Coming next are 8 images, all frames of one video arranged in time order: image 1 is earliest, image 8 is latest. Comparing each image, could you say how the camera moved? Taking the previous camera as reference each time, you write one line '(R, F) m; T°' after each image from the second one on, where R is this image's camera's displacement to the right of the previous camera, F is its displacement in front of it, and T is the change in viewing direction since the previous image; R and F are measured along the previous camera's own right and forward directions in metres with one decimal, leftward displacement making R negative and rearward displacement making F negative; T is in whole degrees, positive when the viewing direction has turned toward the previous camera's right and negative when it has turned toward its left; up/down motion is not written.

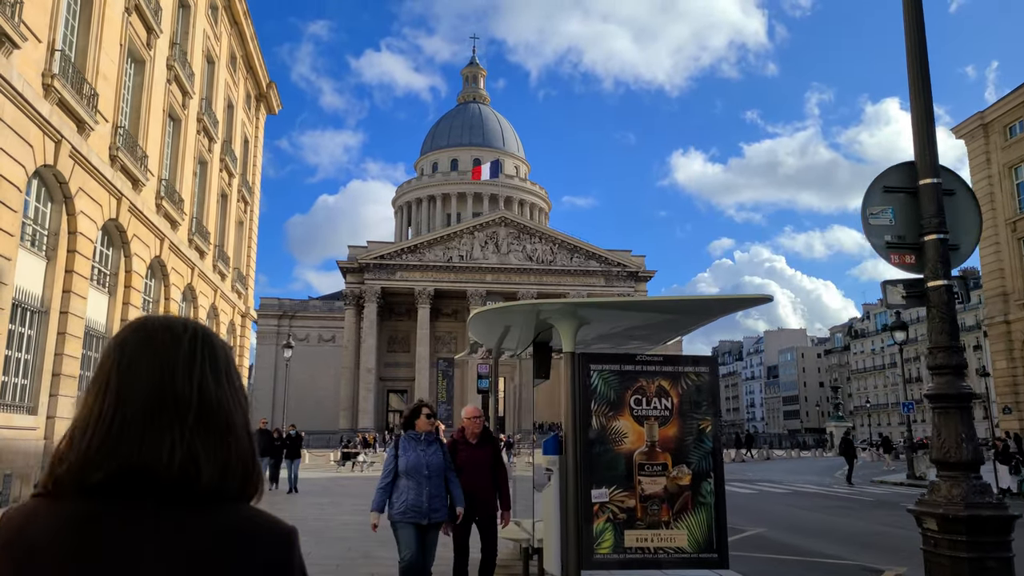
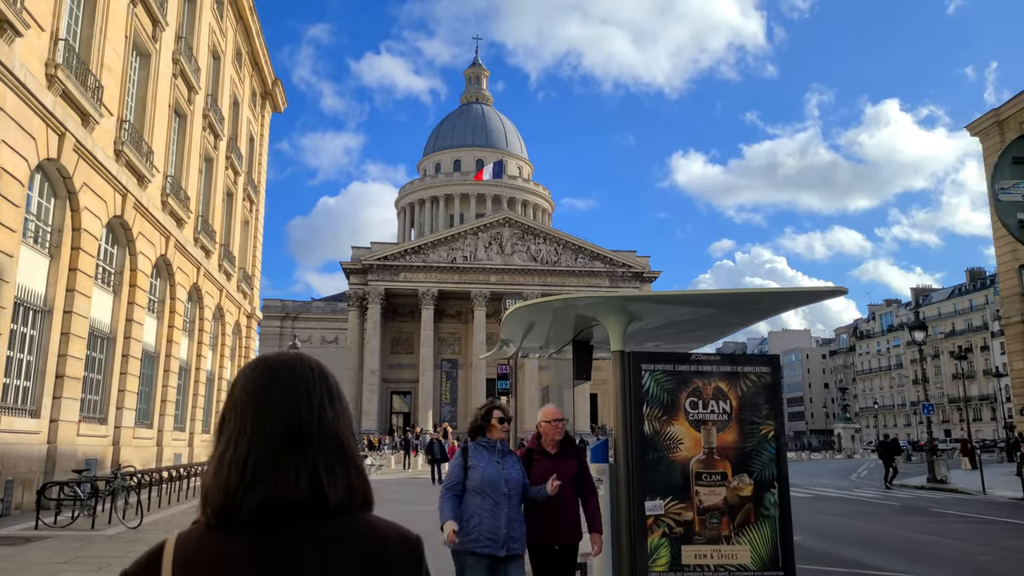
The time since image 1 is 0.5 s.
(-0.4, +0.6) m; 0°
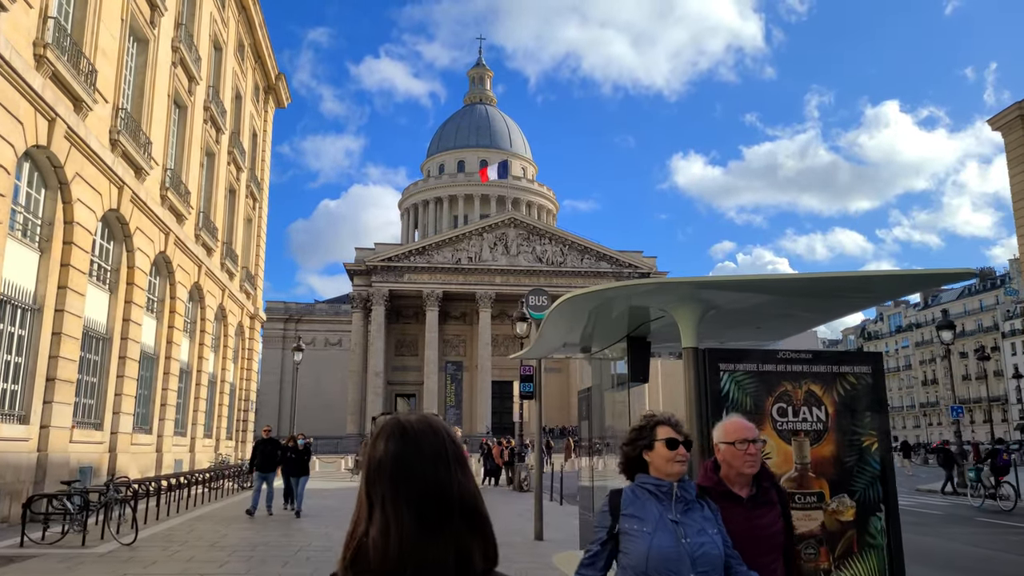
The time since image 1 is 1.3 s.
(-0.4, +1.0) m; 0°
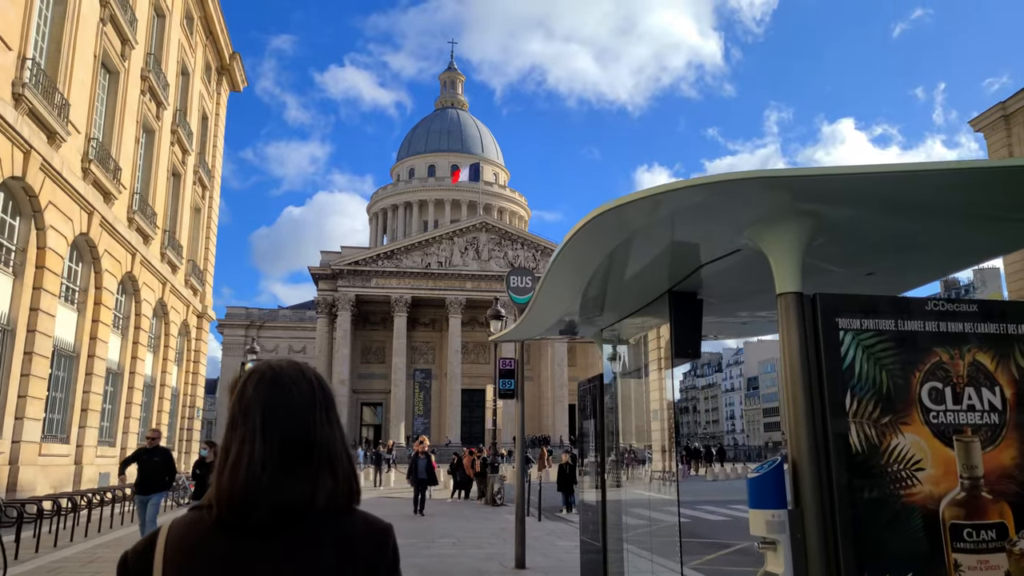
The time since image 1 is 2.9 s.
(-0.1, +2.1) m; +2°
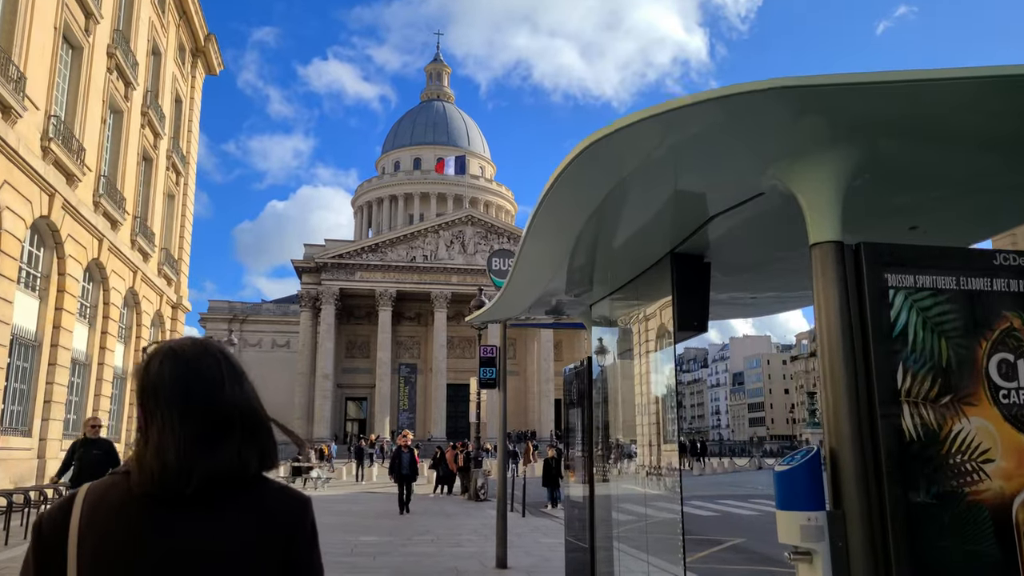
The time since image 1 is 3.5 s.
(+0.1, +0.7) m; +1°
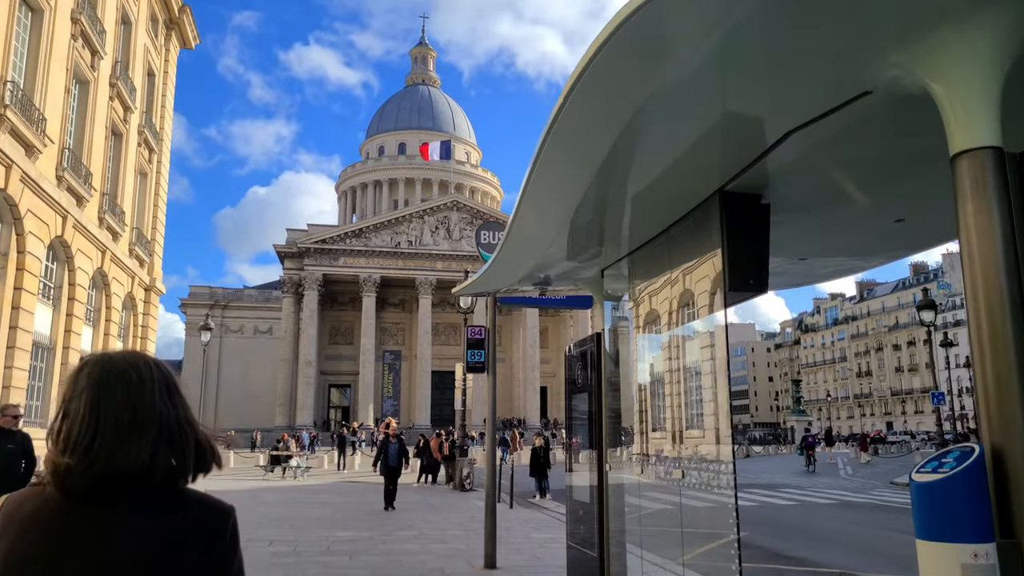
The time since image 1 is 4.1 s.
(-0.1, +0.8) m; +1°
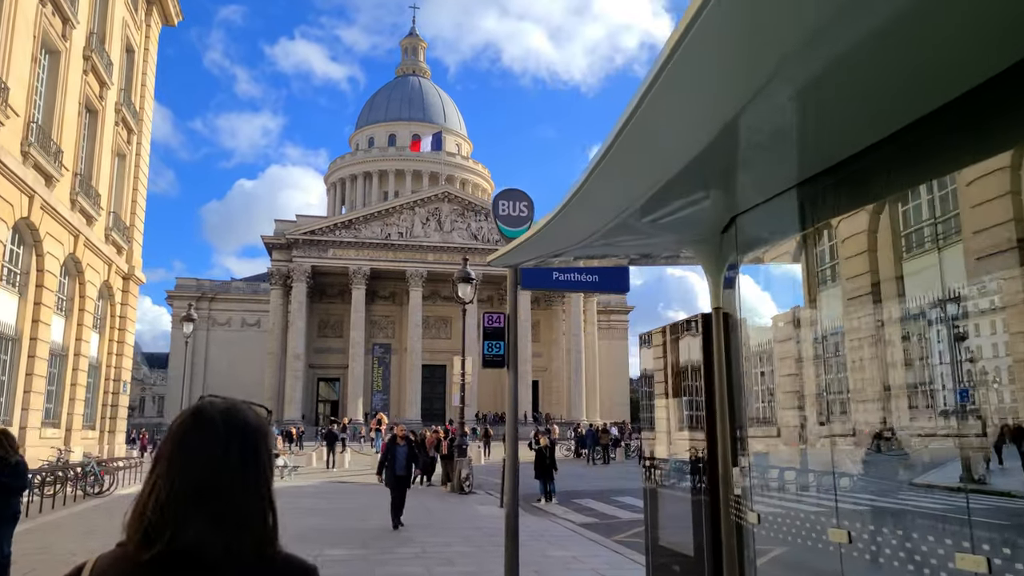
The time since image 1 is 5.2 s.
(-0.4, +1.2) m; +1°
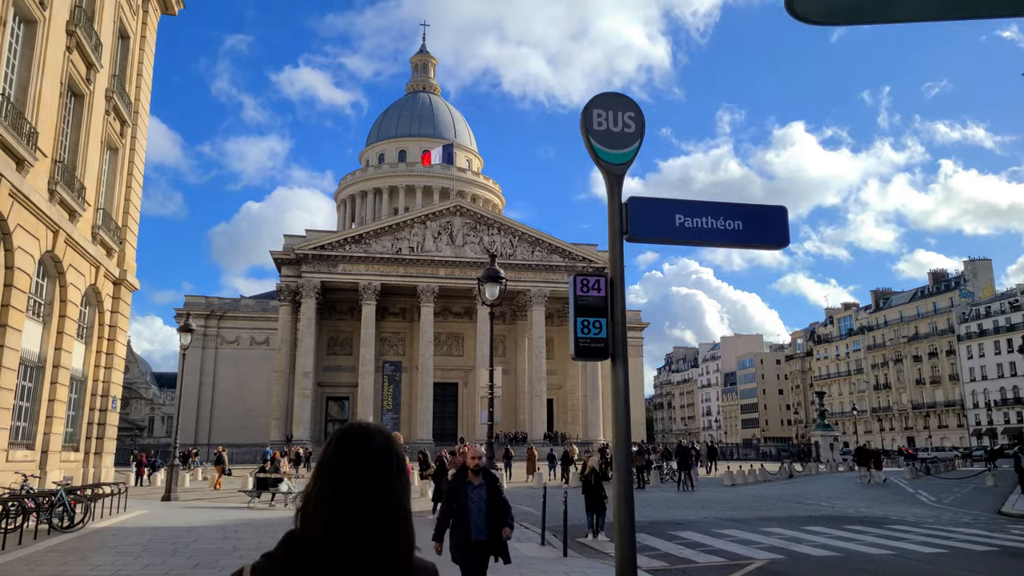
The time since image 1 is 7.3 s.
(-0.7, +2.4) m; -1°
